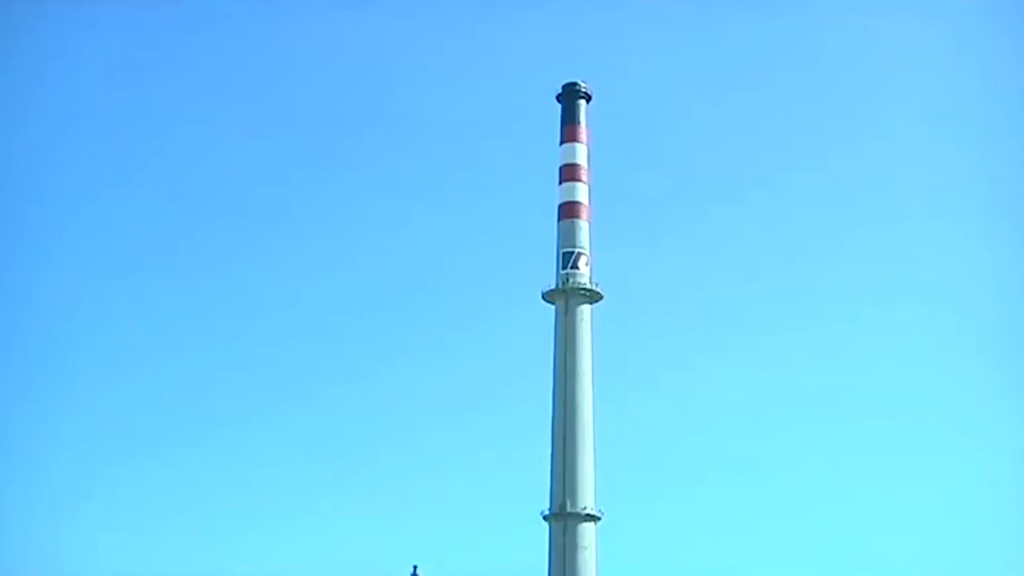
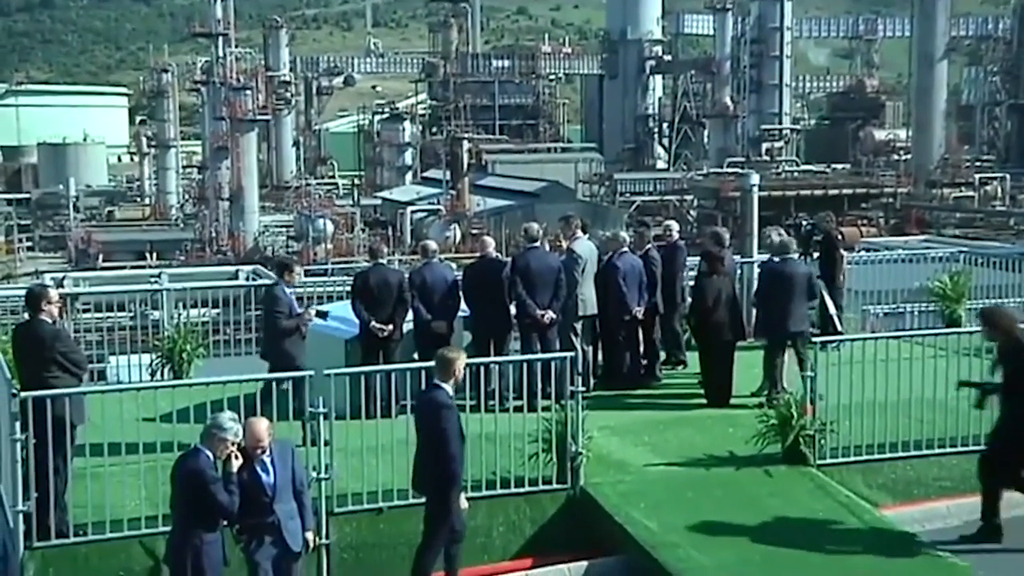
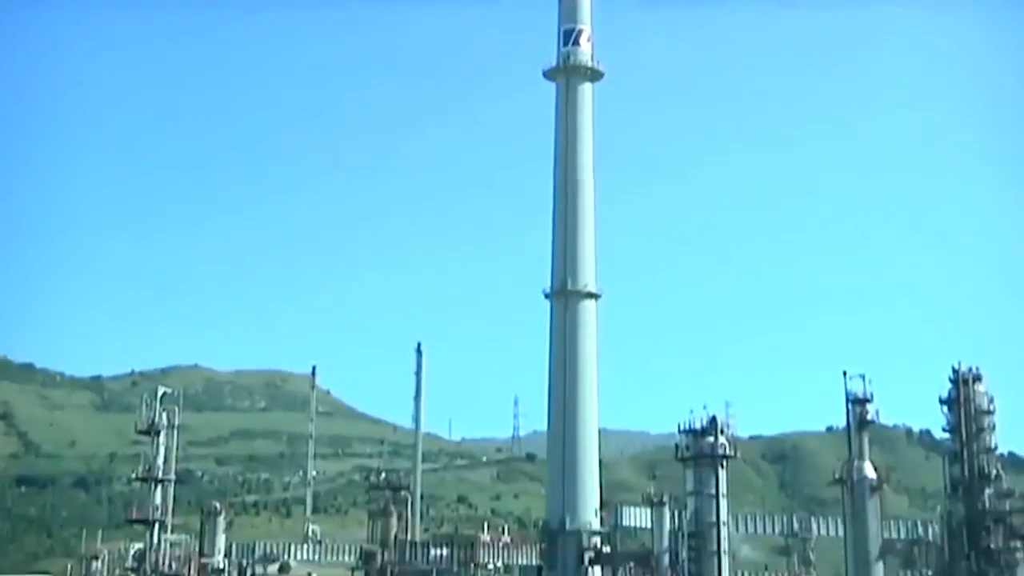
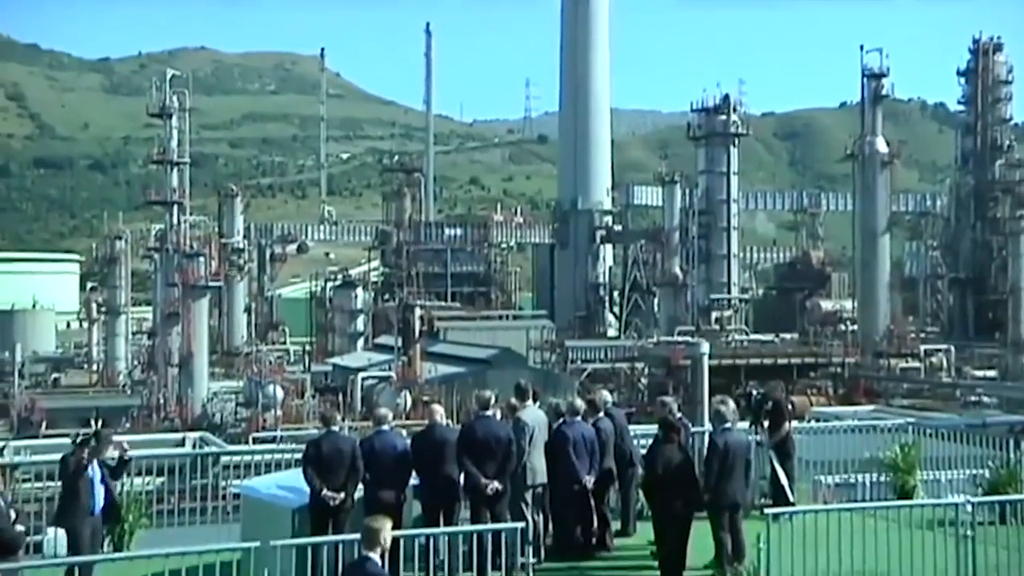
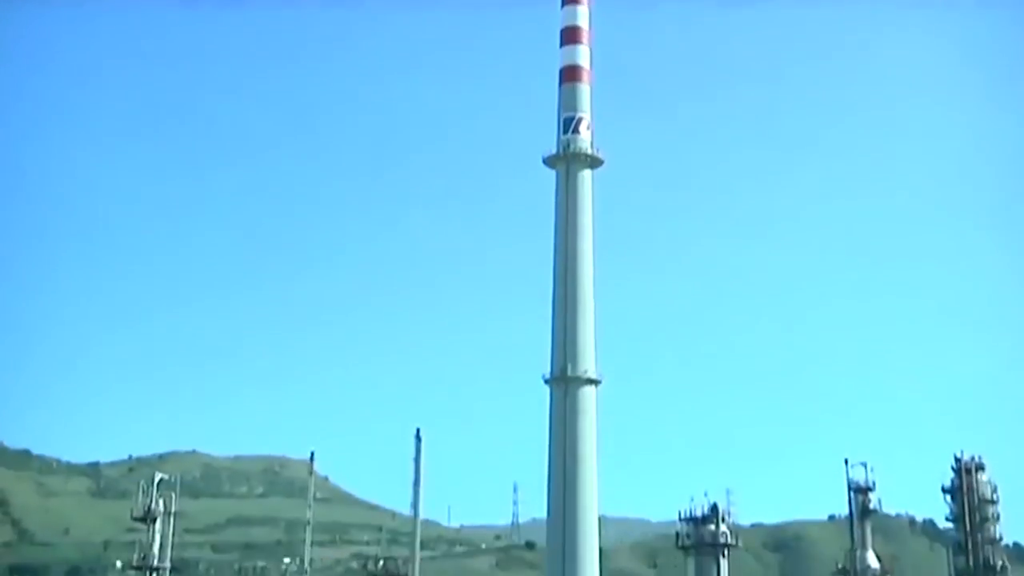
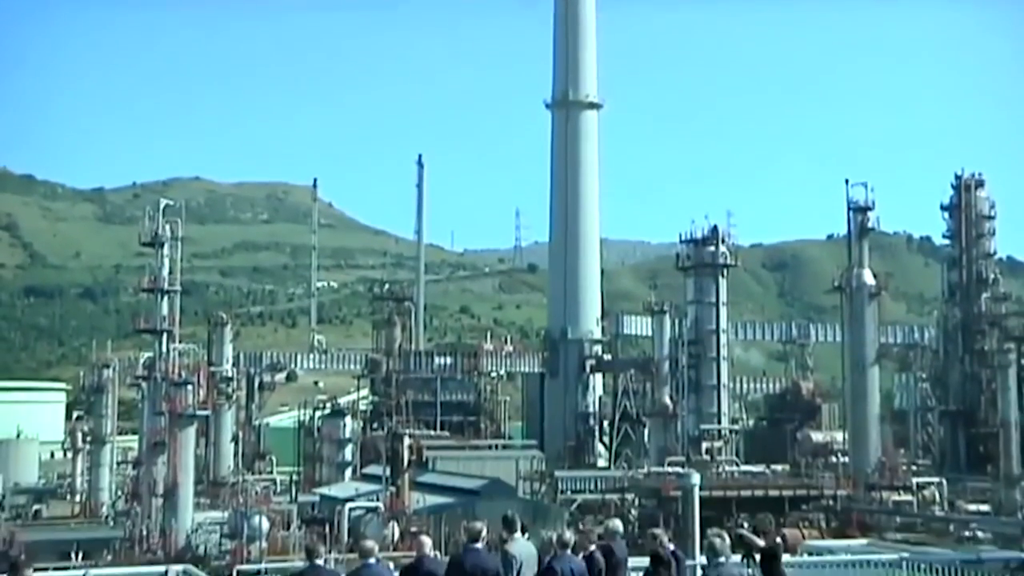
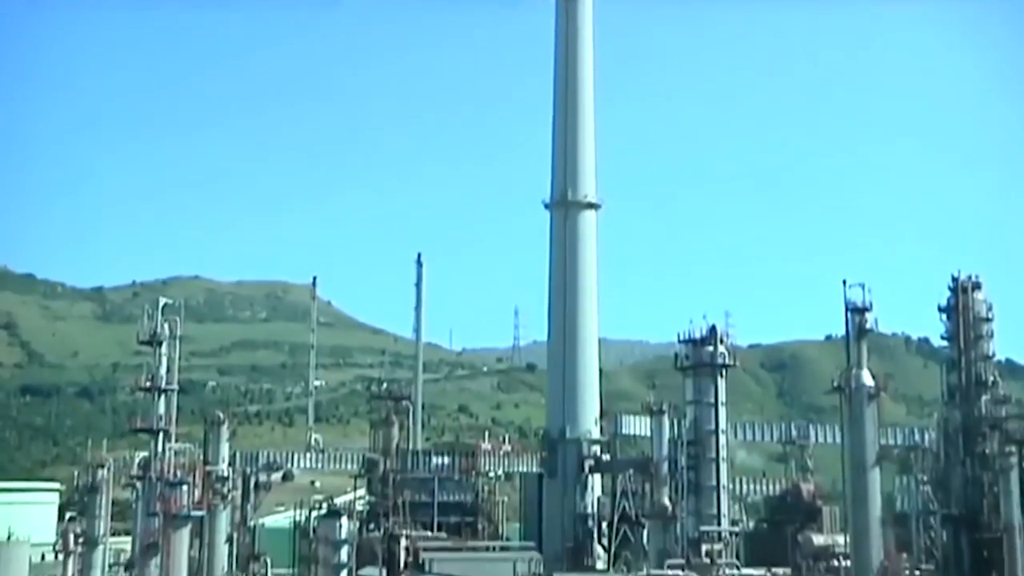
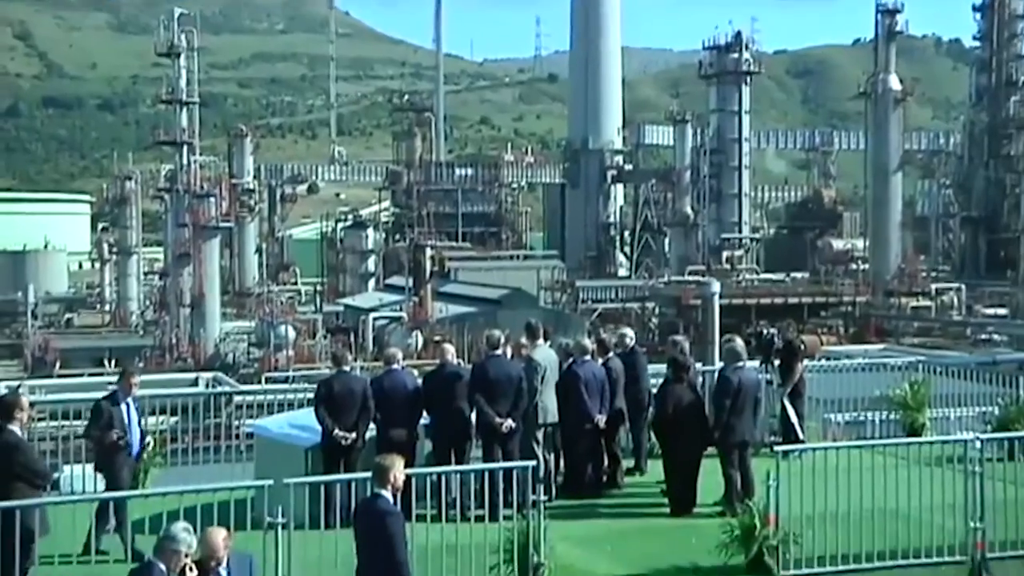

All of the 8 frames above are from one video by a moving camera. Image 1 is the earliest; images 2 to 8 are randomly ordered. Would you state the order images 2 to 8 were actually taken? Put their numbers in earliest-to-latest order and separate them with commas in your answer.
5, 3, 7, 6, 4, 8, 2
